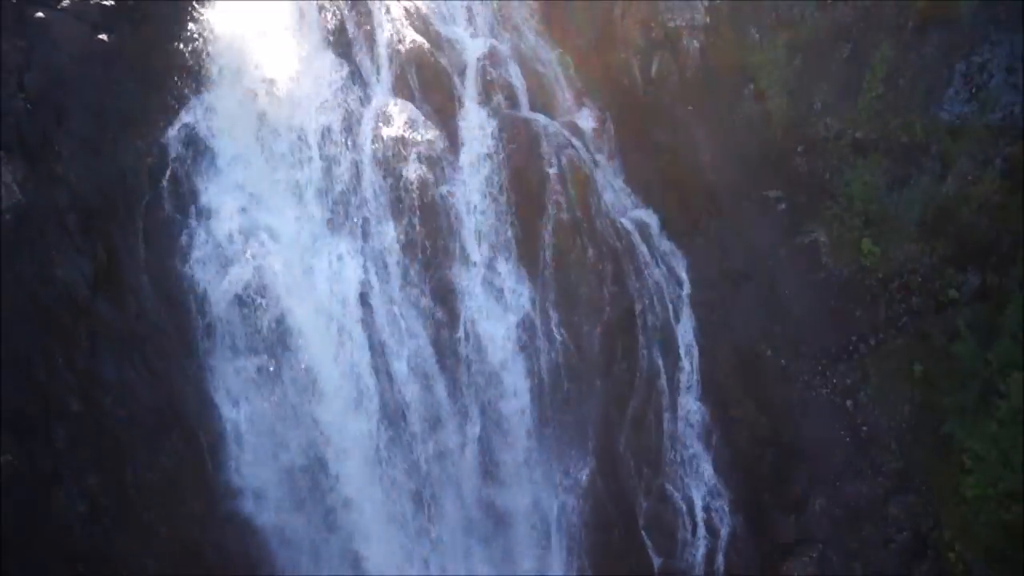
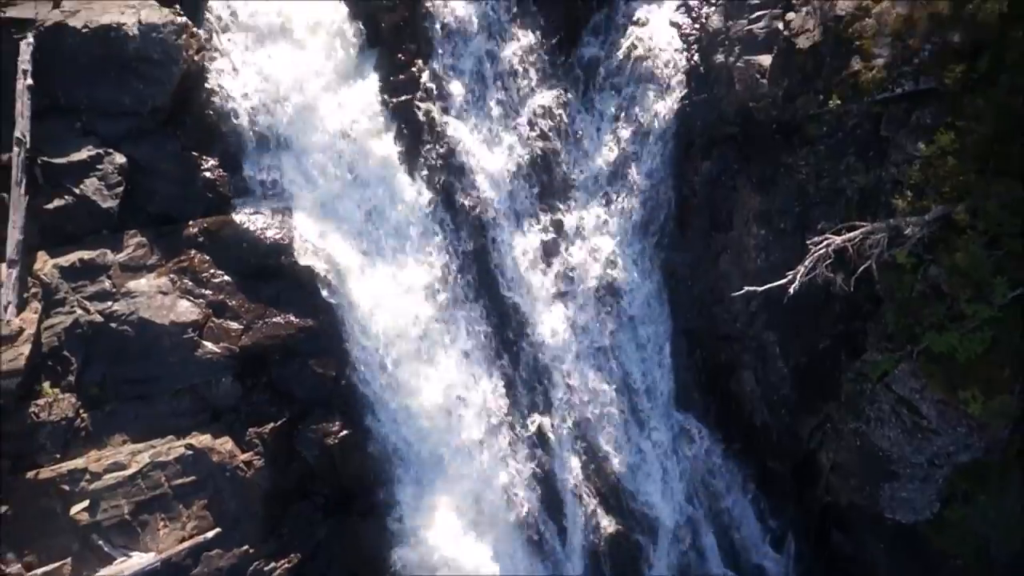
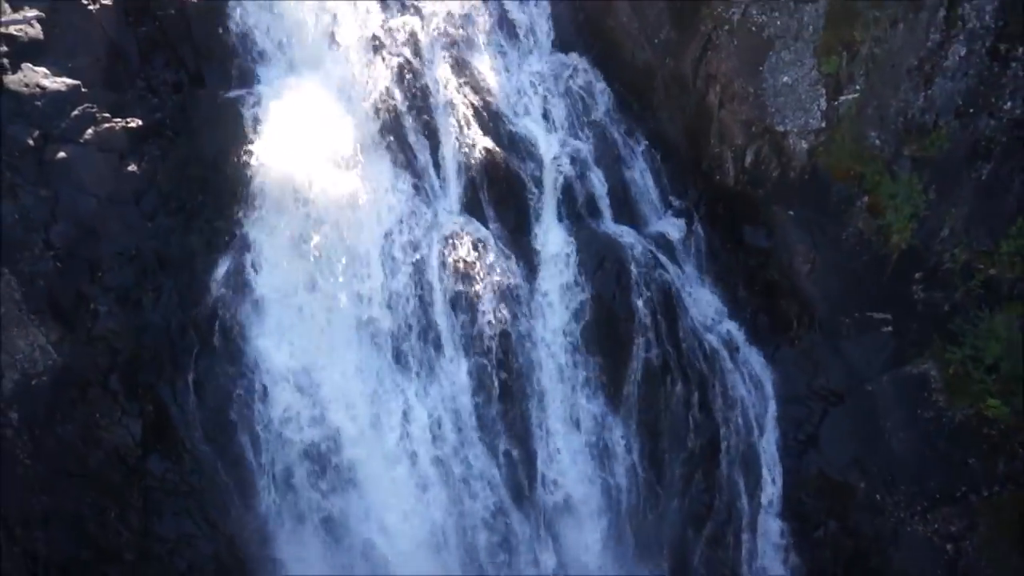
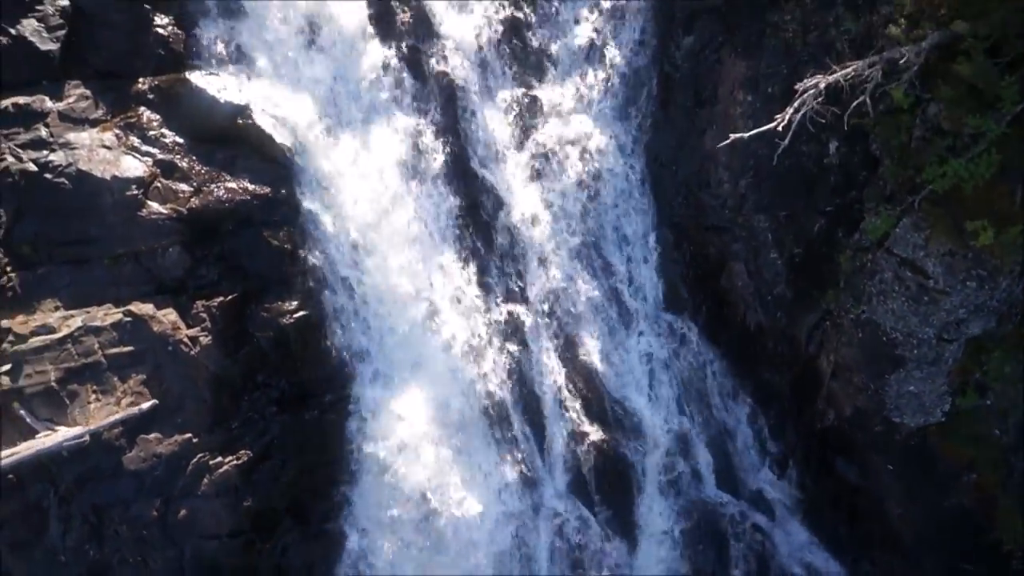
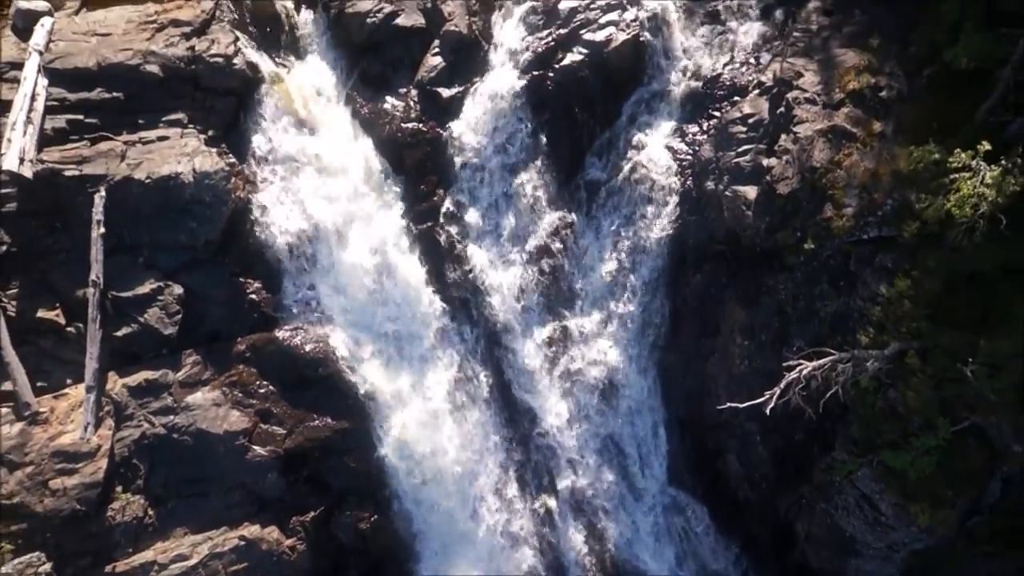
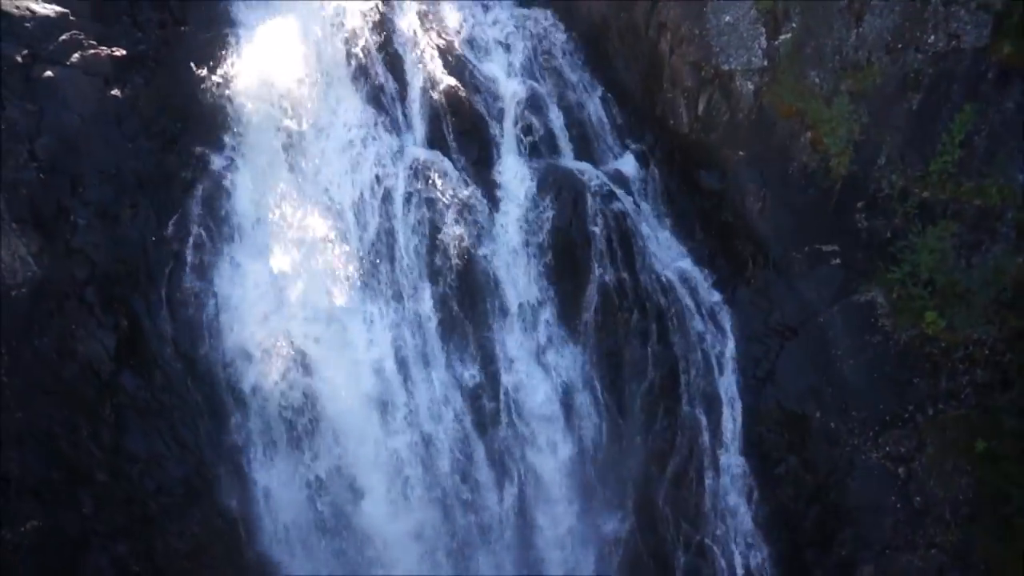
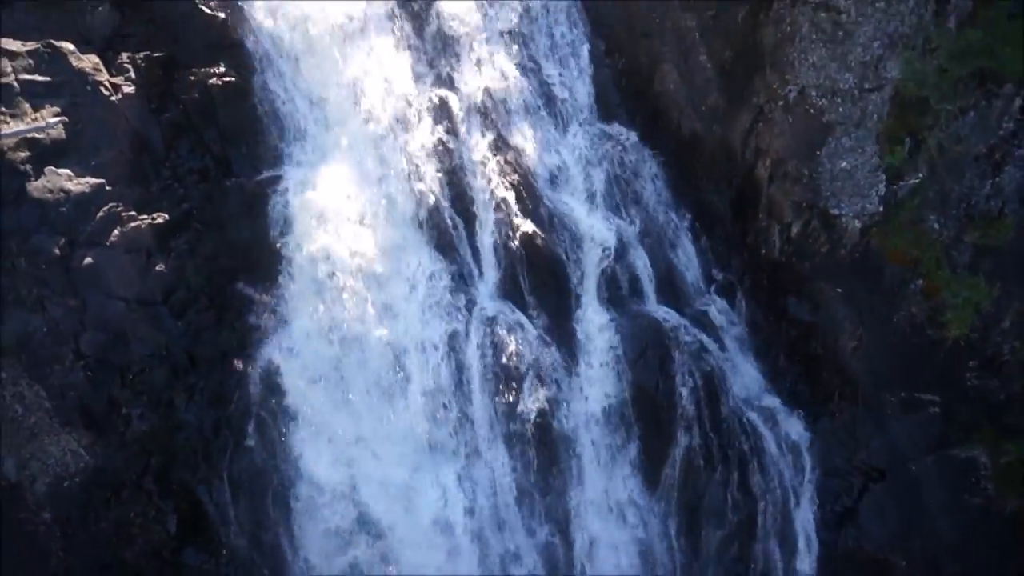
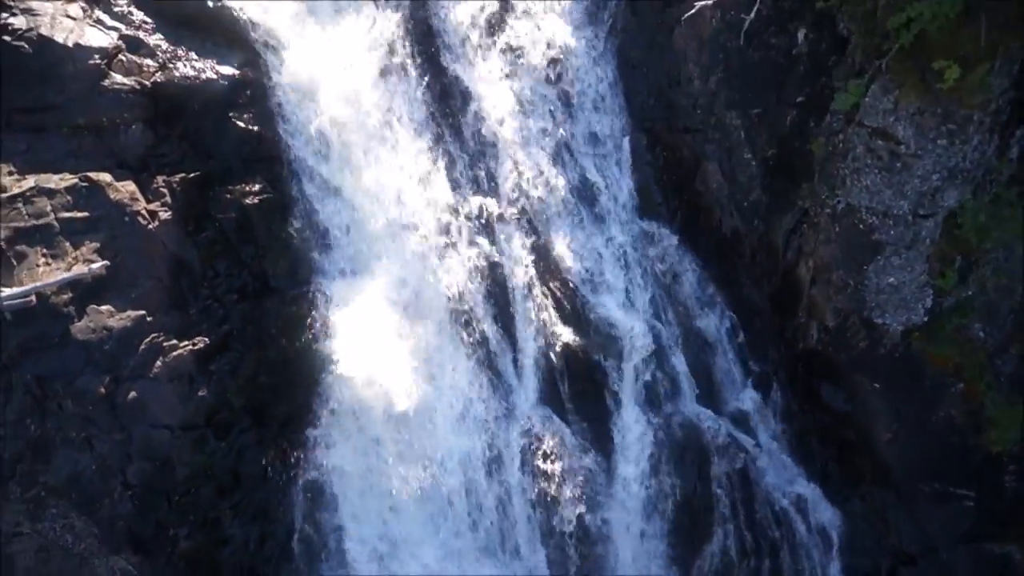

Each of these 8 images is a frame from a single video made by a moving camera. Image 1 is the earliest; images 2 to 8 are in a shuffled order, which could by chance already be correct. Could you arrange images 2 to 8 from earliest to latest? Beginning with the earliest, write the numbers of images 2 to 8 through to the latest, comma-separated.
6, 3, 7, 8, 4, 2, 5
